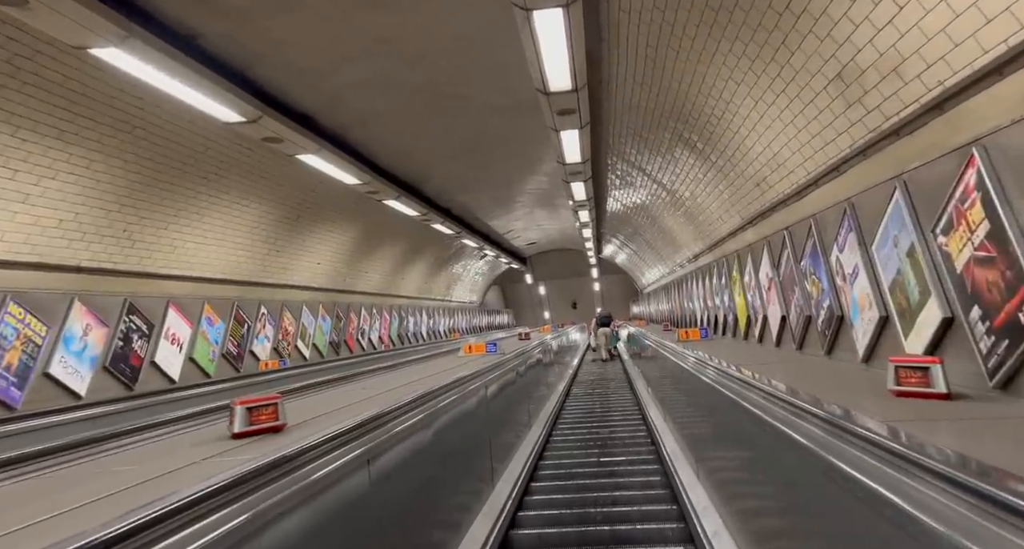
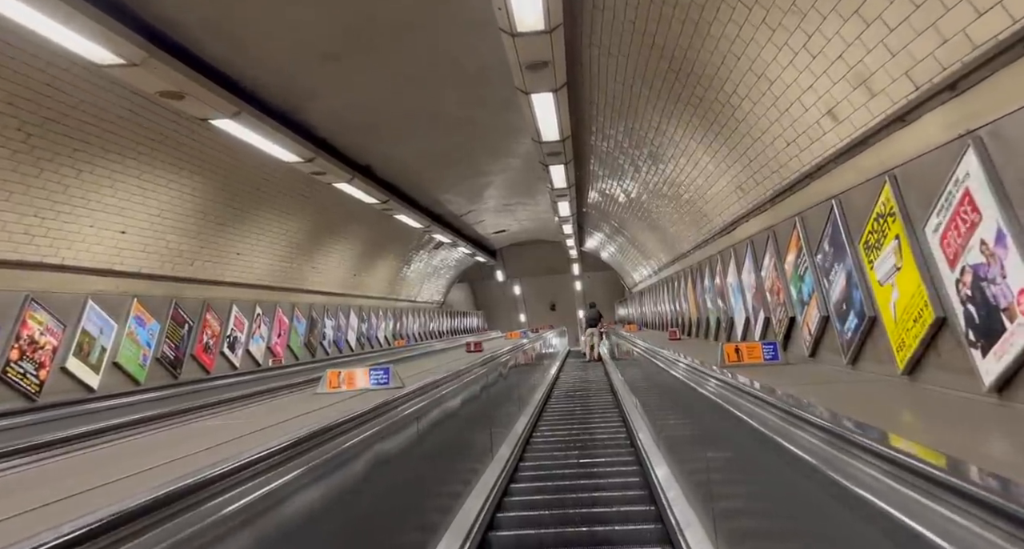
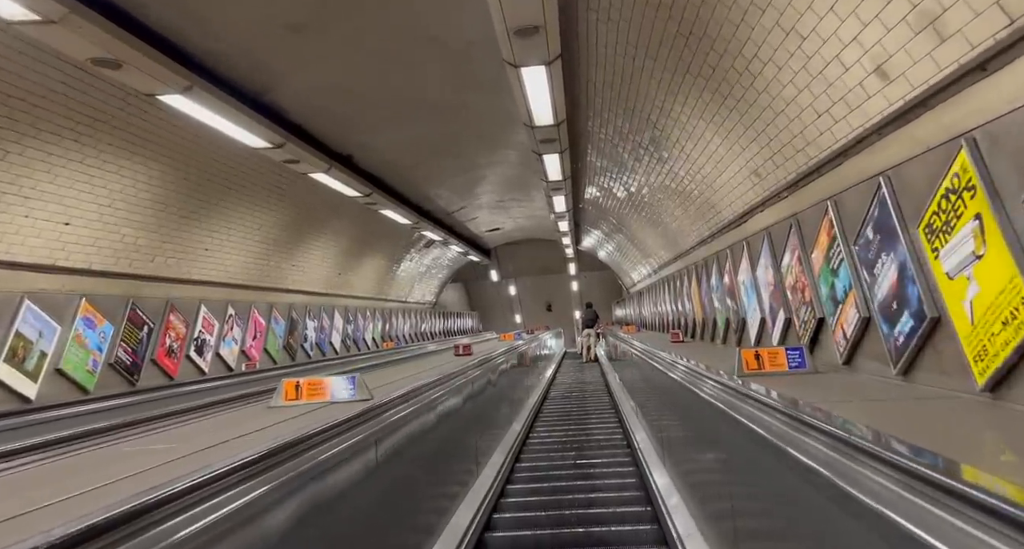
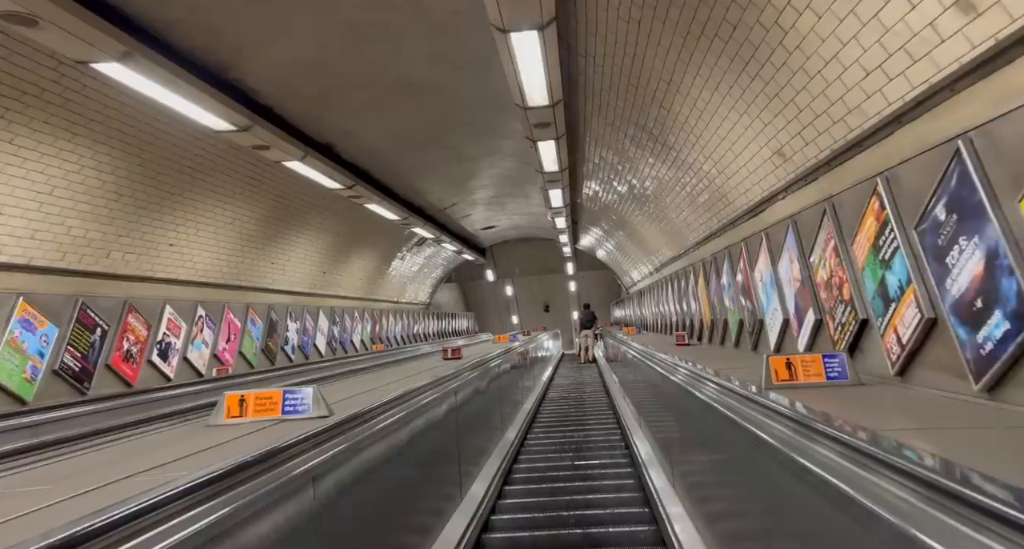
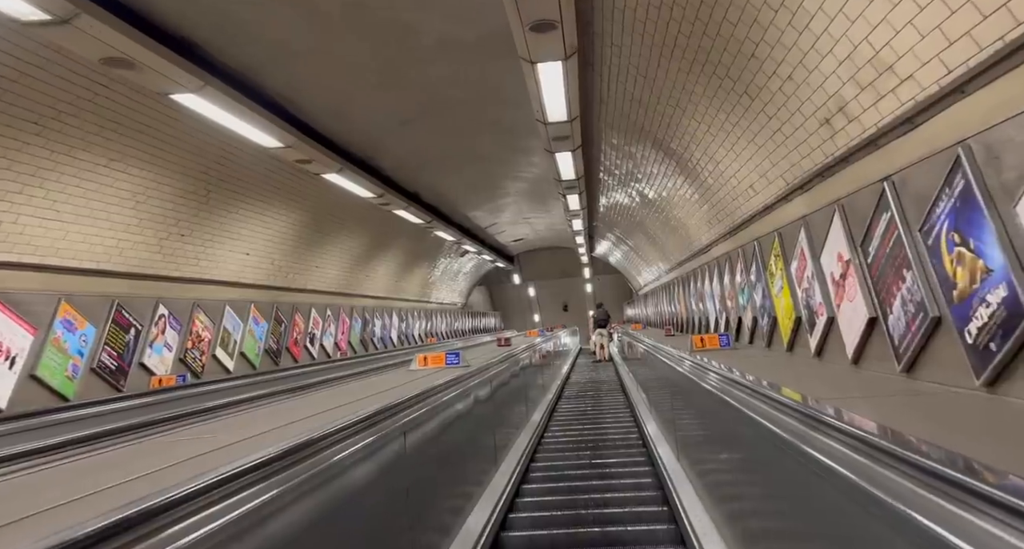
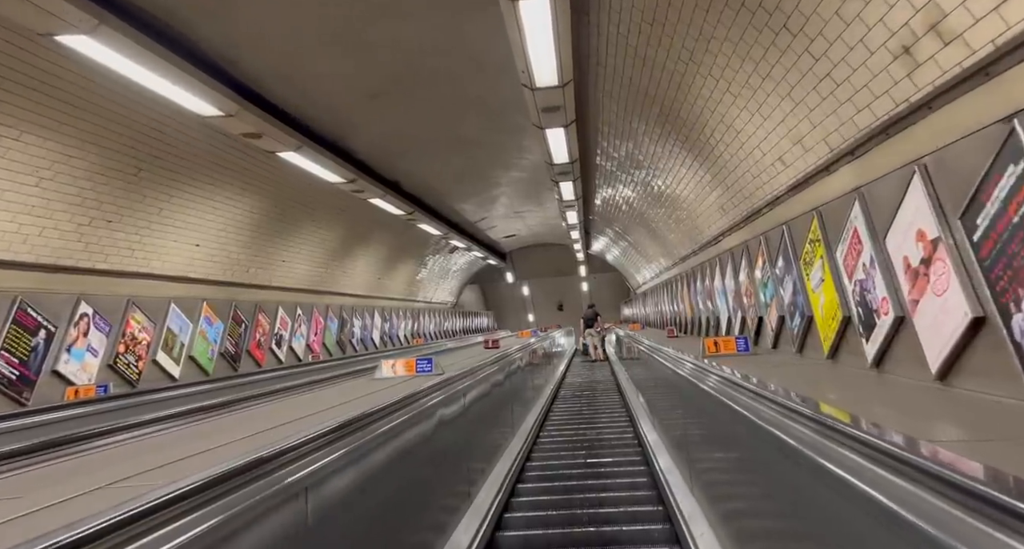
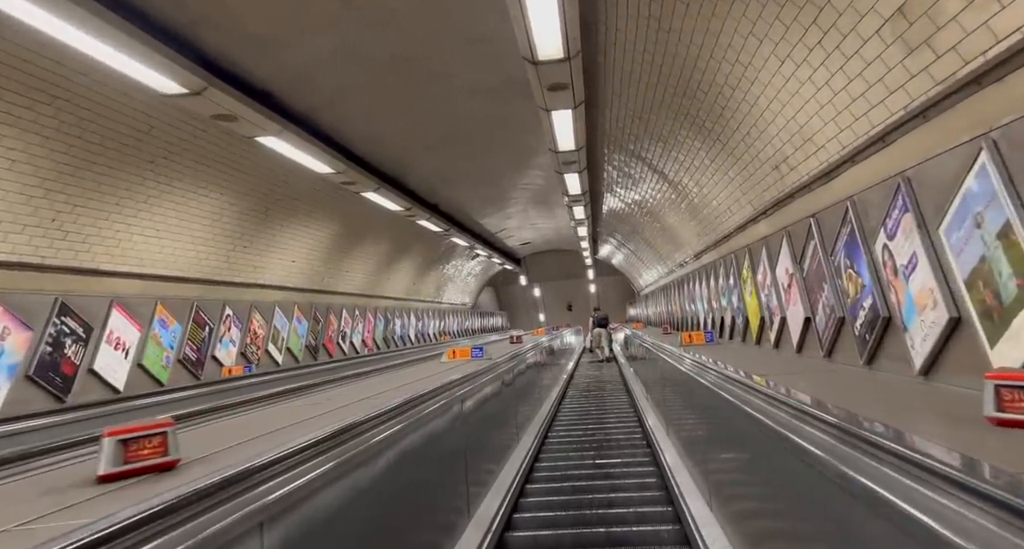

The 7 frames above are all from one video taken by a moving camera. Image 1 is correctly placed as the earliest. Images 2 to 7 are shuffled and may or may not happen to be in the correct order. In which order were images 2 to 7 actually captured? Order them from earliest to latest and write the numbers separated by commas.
7, 5, 6, 2, 3, 4
